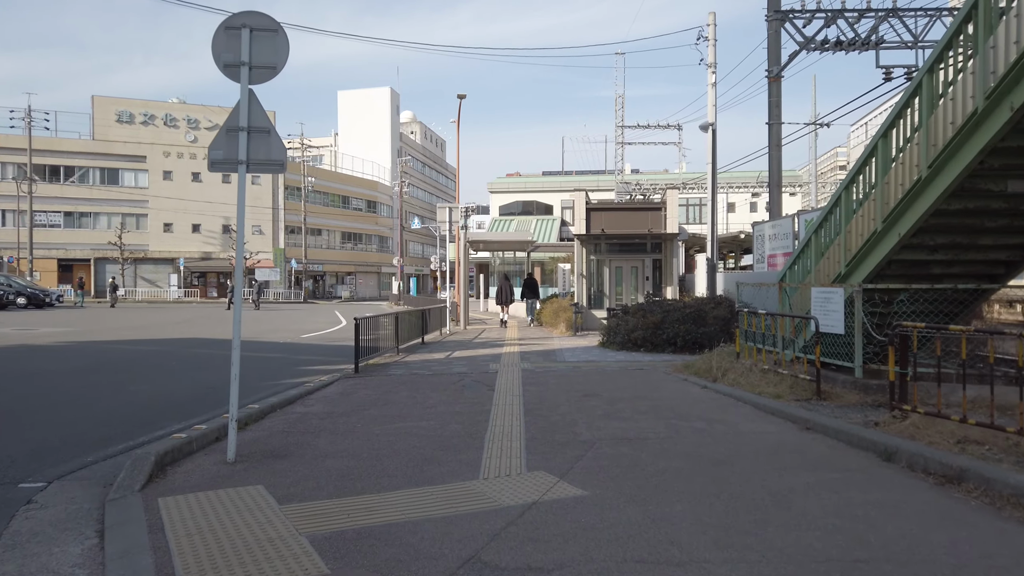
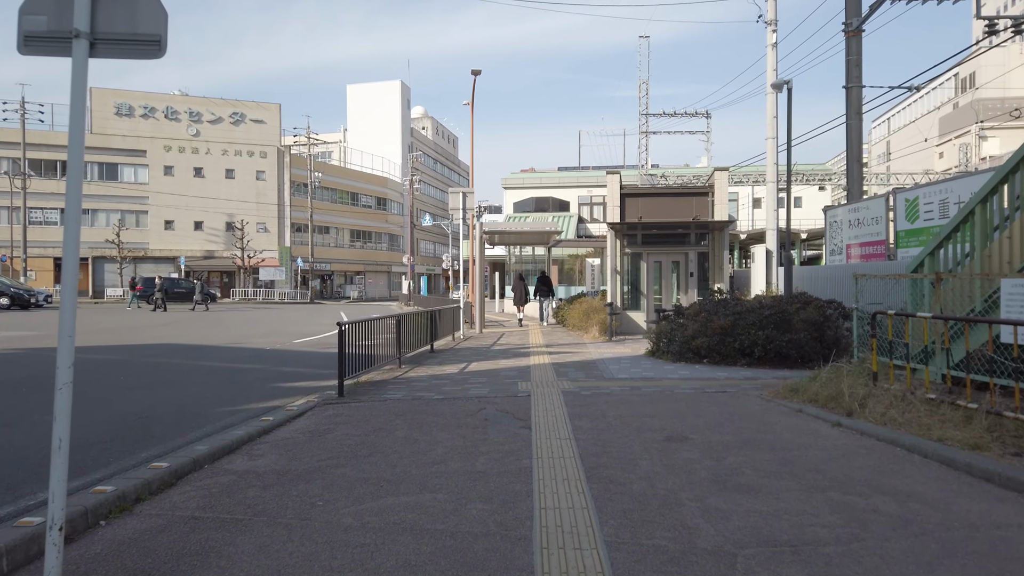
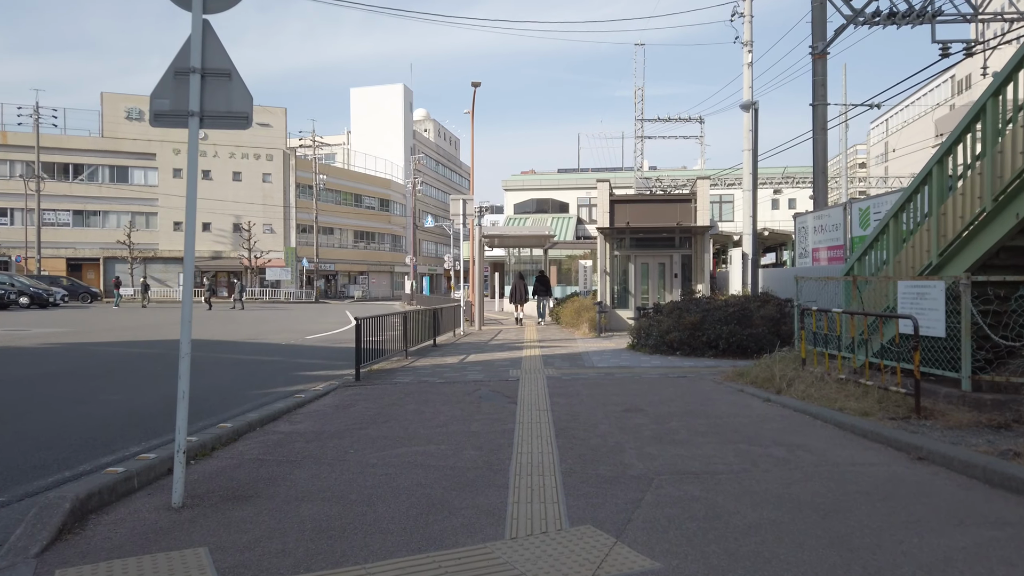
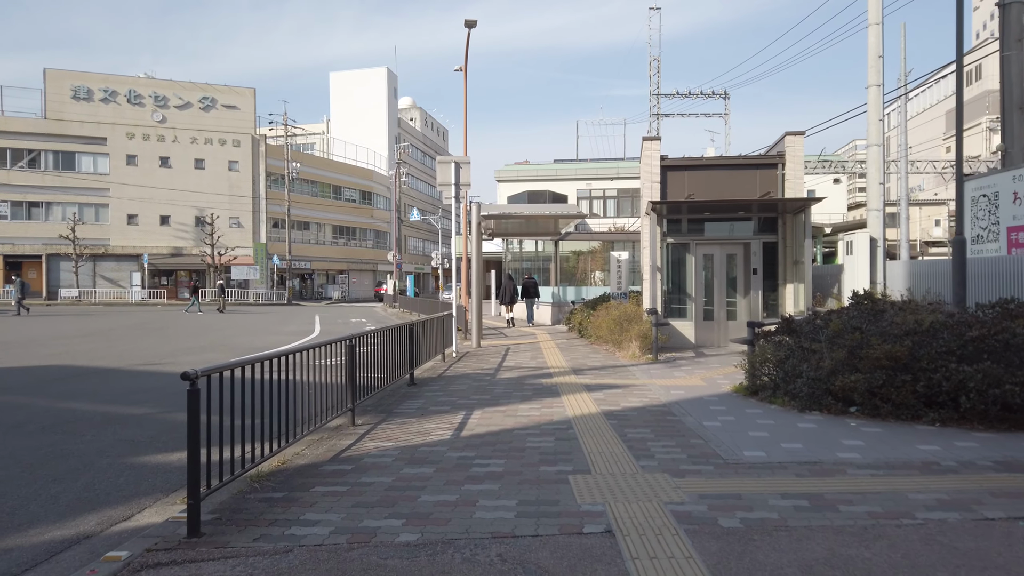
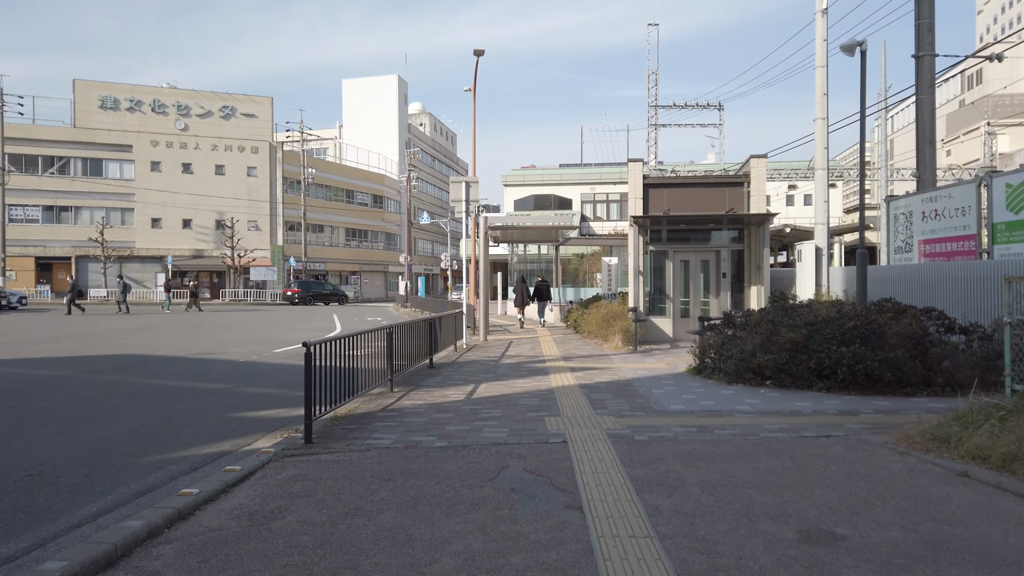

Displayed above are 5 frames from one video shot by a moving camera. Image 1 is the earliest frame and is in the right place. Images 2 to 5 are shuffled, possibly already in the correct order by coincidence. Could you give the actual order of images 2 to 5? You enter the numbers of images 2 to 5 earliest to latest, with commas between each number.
3, 2, 5, 4
